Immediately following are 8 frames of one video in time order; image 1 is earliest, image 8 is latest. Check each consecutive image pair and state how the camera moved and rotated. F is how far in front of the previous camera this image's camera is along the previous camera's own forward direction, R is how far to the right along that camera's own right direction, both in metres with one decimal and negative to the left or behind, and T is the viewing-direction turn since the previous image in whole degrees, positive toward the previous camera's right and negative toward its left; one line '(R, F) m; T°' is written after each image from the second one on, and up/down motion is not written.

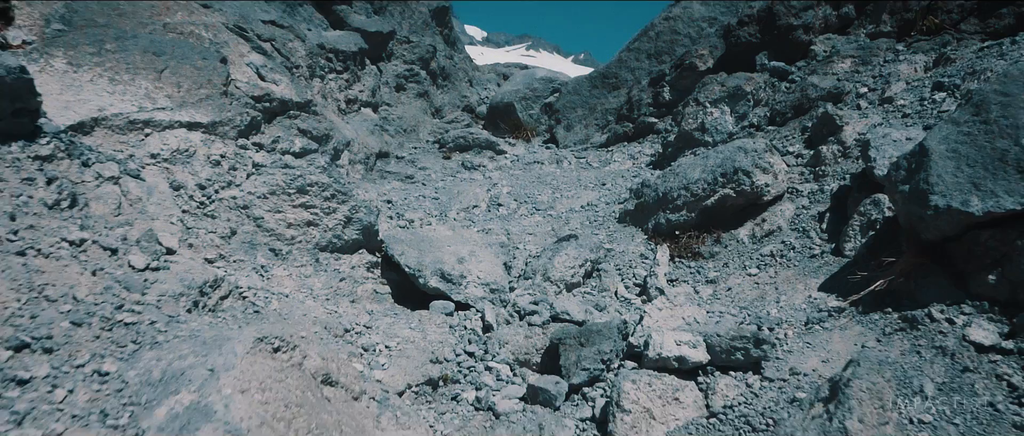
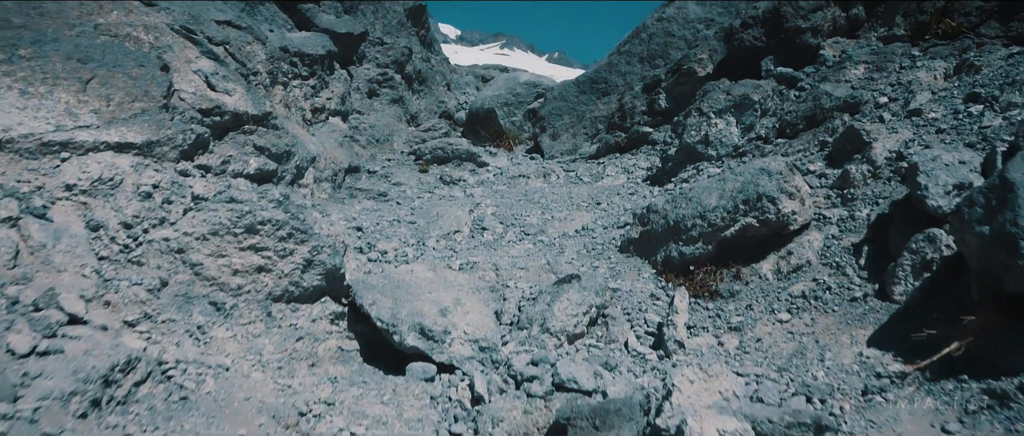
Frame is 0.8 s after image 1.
(-0.1, +0.9) m; +2°
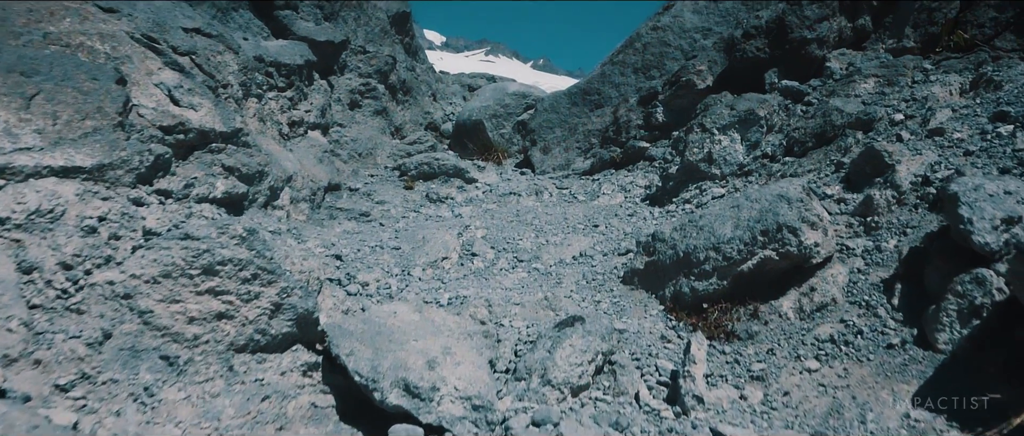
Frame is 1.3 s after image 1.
(-0.1, +0.5) m; +1°
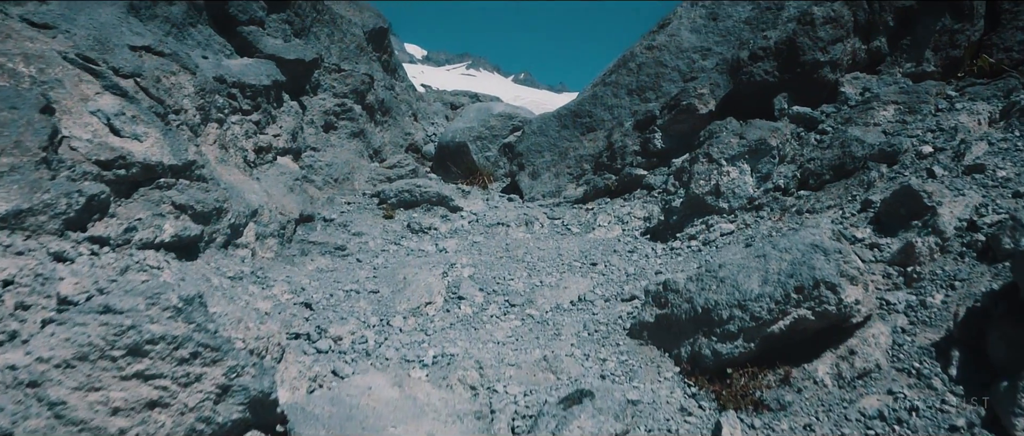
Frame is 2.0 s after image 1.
(-0.1, +0.7) m; +1°
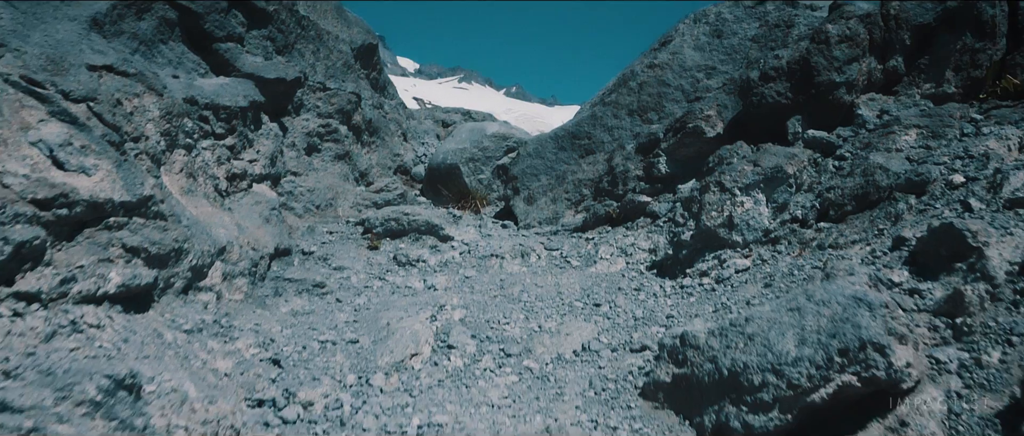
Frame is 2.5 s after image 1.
(0.0, +0.6) m; +1°
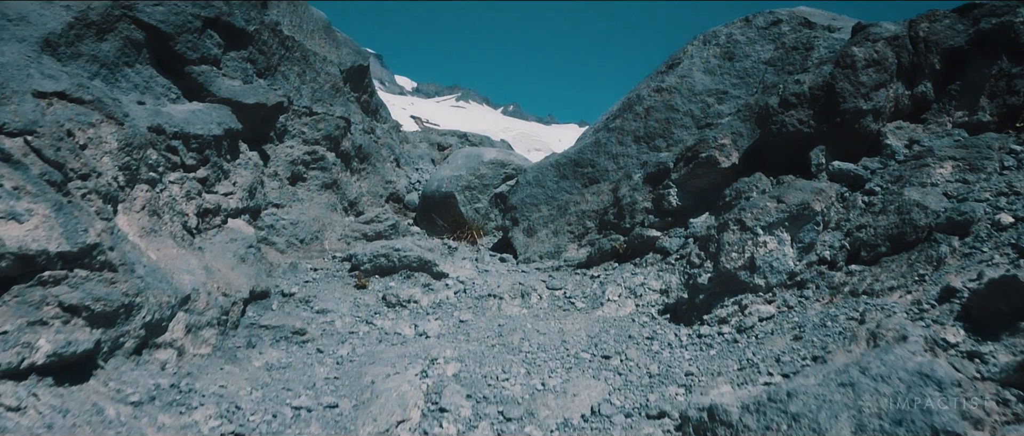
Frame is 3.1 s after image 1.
(0.0, +0.6) m; 0°
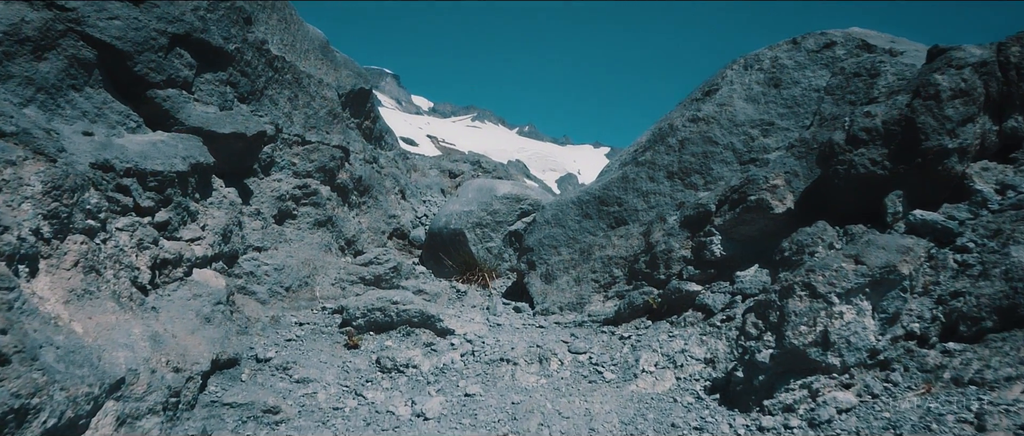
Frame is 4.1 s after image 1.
(0.0, +1.1) m; -1°
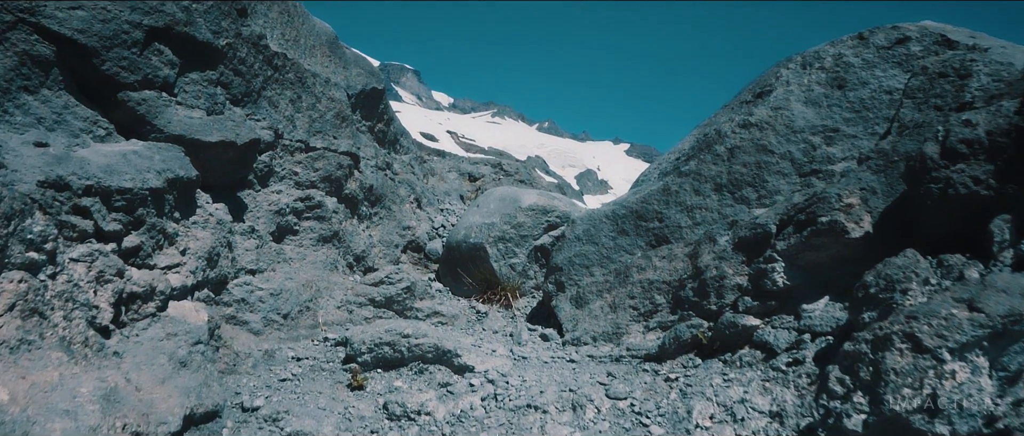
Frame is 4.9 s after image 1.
(-0.1, +0.9) m; -1°
